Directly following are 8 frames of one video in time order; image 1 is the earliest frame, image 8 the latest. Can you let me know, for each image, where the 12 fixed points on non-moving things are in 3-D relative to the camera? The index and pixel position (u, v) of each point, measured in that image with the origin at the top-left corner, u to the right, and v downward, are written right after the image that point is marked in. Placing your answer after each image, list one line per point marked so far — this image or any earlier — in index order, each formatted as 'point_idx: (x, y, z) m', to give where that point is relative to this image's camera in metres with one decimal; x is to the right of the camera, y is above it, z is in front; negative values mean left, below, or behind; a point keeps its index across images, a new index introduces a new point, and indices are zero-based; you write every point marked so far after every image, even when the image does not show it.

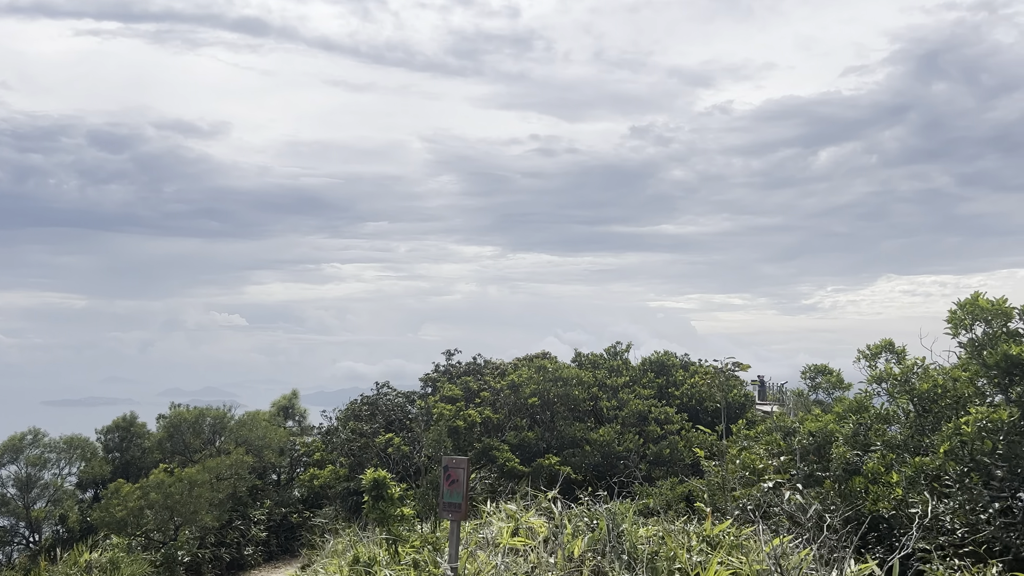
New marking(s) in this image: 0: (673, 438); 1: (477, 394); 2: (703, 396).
0: (+2.7, -2.5, +14.4) m
1: (-0.6, -1.9, +15.9) m
2: (+3.5, -2.0, +16.4) m
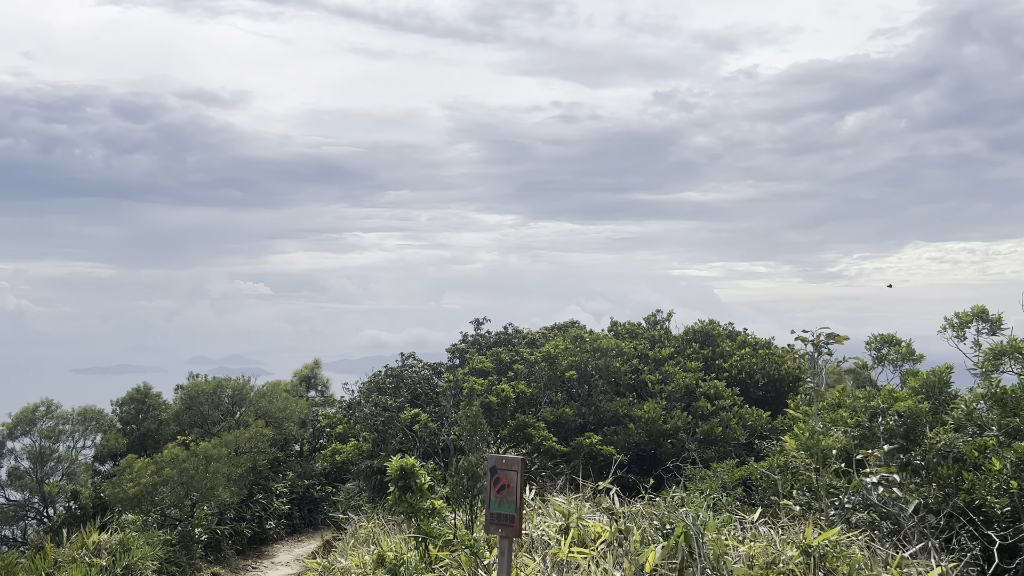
0: (+3.2, -1.9, +13.2) m
1: (0.0, -1.3, +14.7) m
2: (+4.1, -1.4, +15.1) m
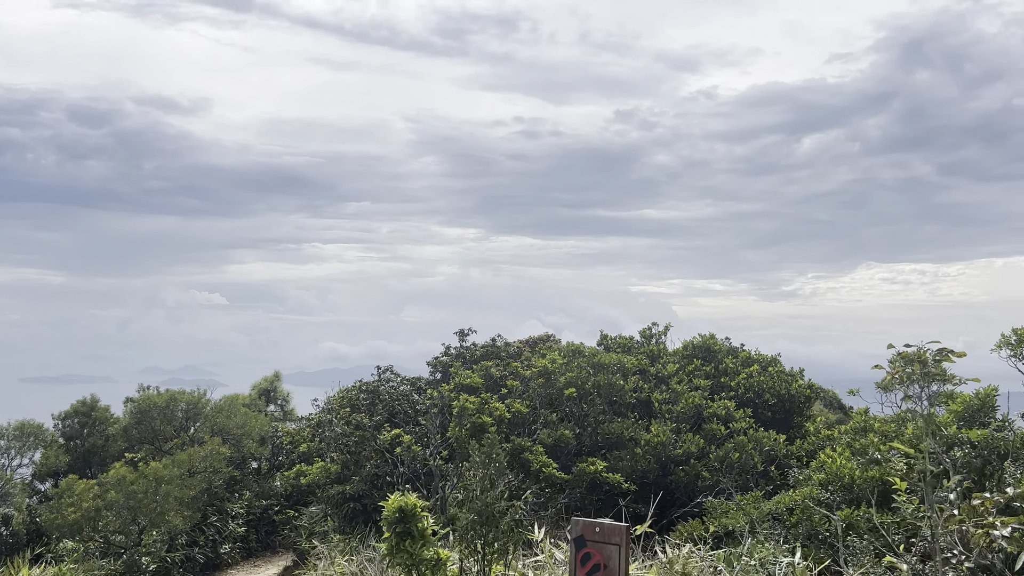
0: (+3.1, -2.1, +12.0) m
1: (-0.2, -1.4, +13.4) m
2: (+3.9, -1.6, +13.9) m
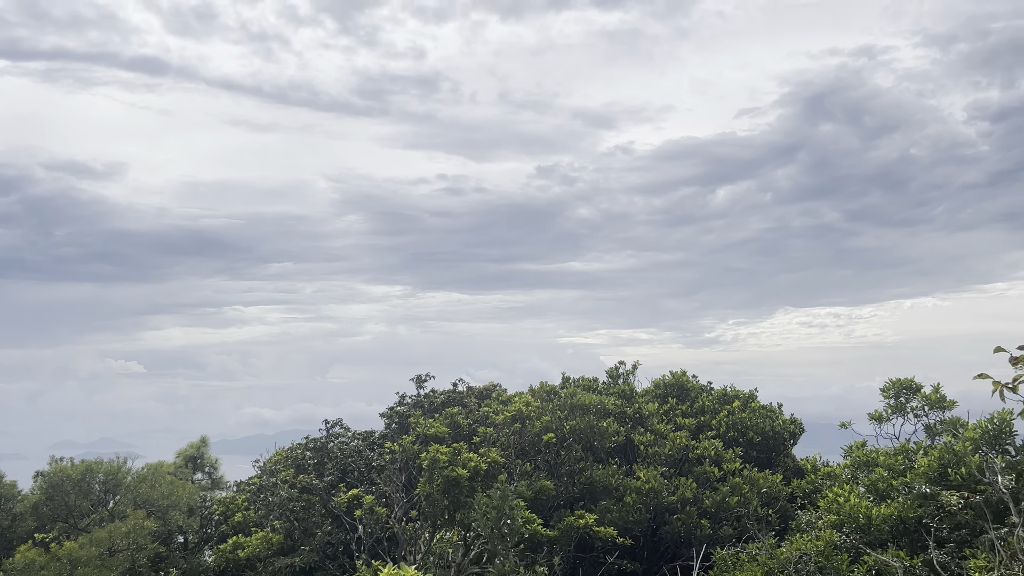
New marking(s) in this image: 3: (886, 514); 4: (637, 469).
0: (+2.8, -2.4, +10.9) m
1: (-0.6, -1.9, +12.1) m
2: (+3.4, -2.0, +12.9) m
3: (+3.9, -2.4, +9.2) m
4: (+1.6, -2.3, +11.2) m
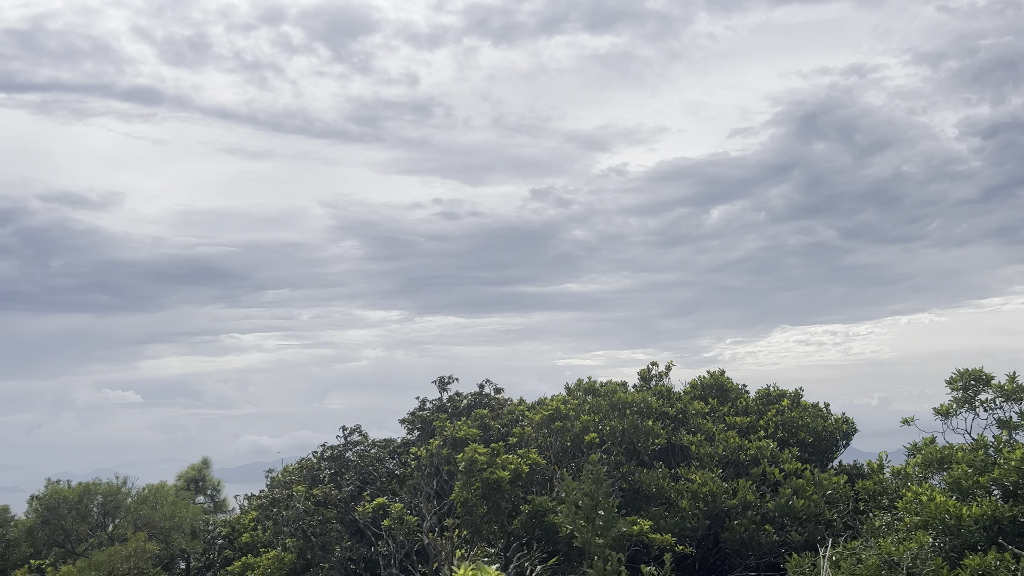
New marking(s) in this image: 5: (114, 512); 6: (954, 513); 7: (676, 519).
0: (+3.3, -2.2, +10.0) m
1: (-0.2, -1.8, +11.1) m
2: (+3.9, -1.9, +12.0) m
3: (+4.4, -2.1, +8.2) m
4: (+2.1, -2.1, +10.3) m
5: (-9.0, -5.1, +19.9) m
6: (+4.2, -2.2, +8.4) m
7: (+1.8, -2.5, +9.4) m
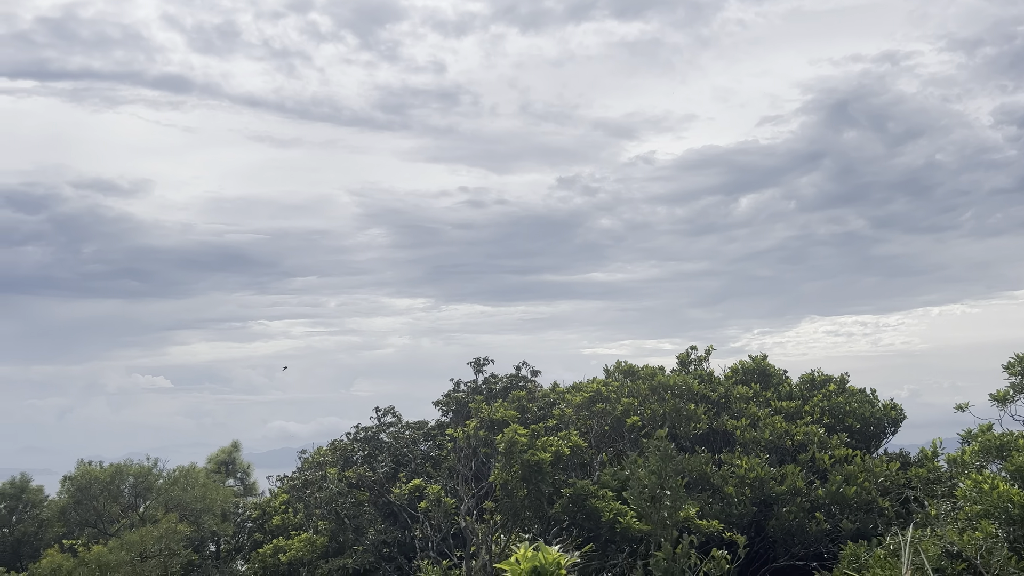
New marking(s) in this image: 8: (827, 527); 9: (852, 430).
0: (+3.7, -2.0, +9.6) m
1: (+0.3, -1.6, +10.8) m
2: (+4.4, -1.6, +11.6) m
3: (+4.8, -1.9, +7.8) m
4: (+2.5, -1.9, +9.9) m
5: (-8.3, -4.7, +19.9) m
6: (+4.6, -2.0, +8.0) m
7: (+2.2, -2.2, +9.0) m
8: (+3.2, -2.4, +8.9) m
9: (+4.4, -1.8, +11.3) m
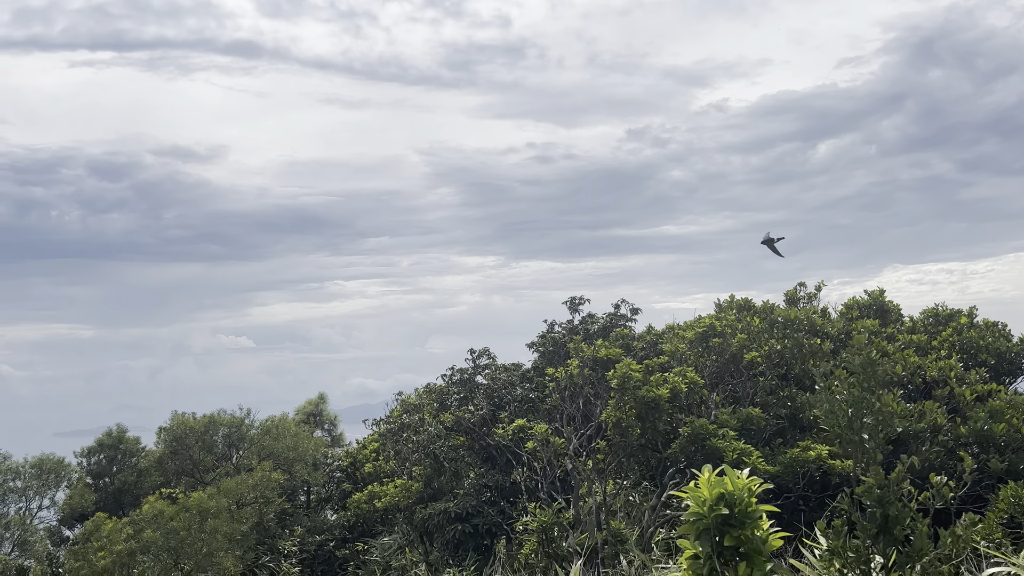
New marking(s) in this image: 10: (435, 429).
0: (+4.8, -1.2, +8.7) m
1: (+1.5, -0.8, +10.2) m
2: (+5.6, -0.7, +10.6) m
3: (+5.7, -1.2, +6.9) m
4: (+3.6, -1.1, +9.2) m
5: (-6.3, -3.6, +20.1) m
6: (+5.6, -1.2, +7.1) m
7: (+3.2, -1.5, +8.3) m
8: (+4.3, -1.6, +8.1) m
9: (+5.6, -0.9, +10.4) m
10: (-1.0, -1.8, +11.3) m
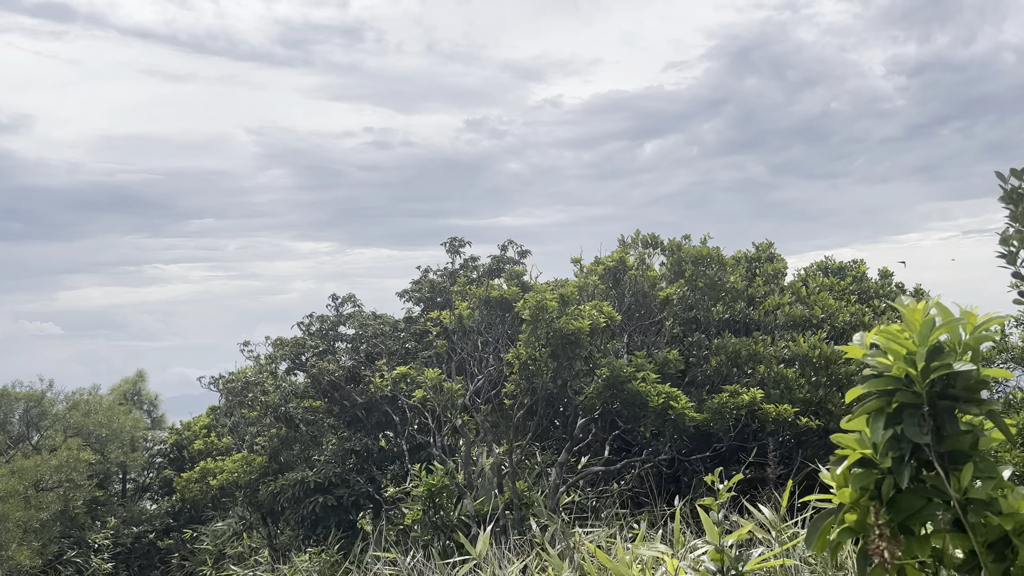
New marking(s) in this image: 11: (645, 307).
0: (+3.7, -0.6, +8.1) m
1: (+0.2, -0.1, +8.9) m
2: (+4.2, -0.1, +10.1) m
3: (+5.0, -0.6, +6.4) m
4: (+2.5, -0.5, +8.3) m
5: (-9.3, -2.6, +17.2) m
6: (+4.8, -0.6, +6.6) m
7: (+2.3, -0.8, +7.4) m
8: (+3.3, -1.0, +7.3) m
9: (+4.3, -0.3, +9.8) m
10: (-2.4, -1.1, +9.6) m
11: (+1.2, -0.2, +8.5) m
